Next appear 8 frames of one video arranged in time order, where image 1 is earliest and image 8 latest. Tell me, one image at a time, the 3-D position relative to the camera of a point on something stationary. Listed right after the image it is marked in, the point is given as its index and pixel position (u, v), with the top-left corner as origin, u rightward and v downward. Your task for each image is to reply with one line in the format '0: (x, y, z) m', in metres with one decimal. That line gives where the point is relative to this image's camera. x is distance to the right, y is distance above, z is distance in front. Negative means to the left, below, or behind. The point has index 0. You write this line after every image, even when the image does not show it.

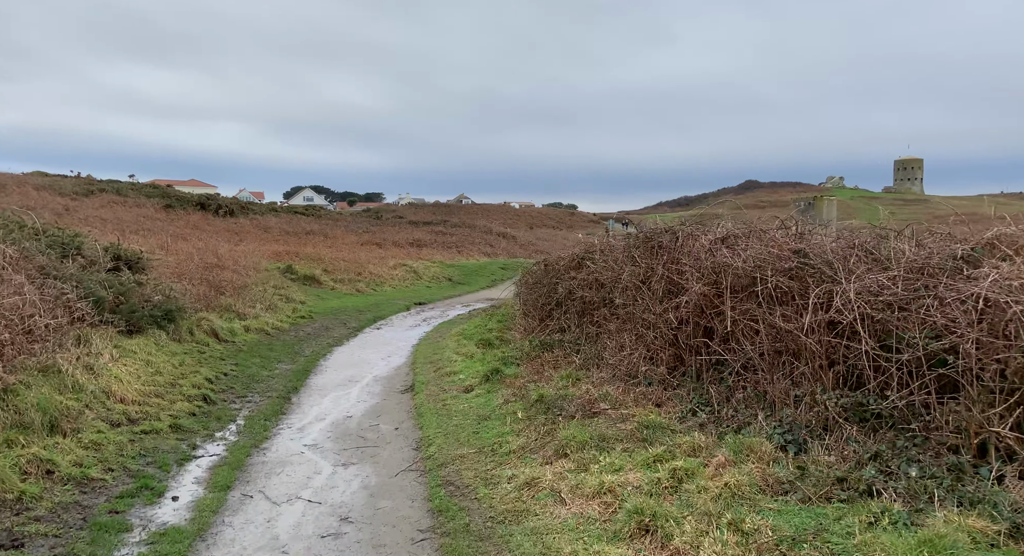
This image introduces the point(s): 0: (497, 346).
0: (-0.3, -1.4, +17.0) m
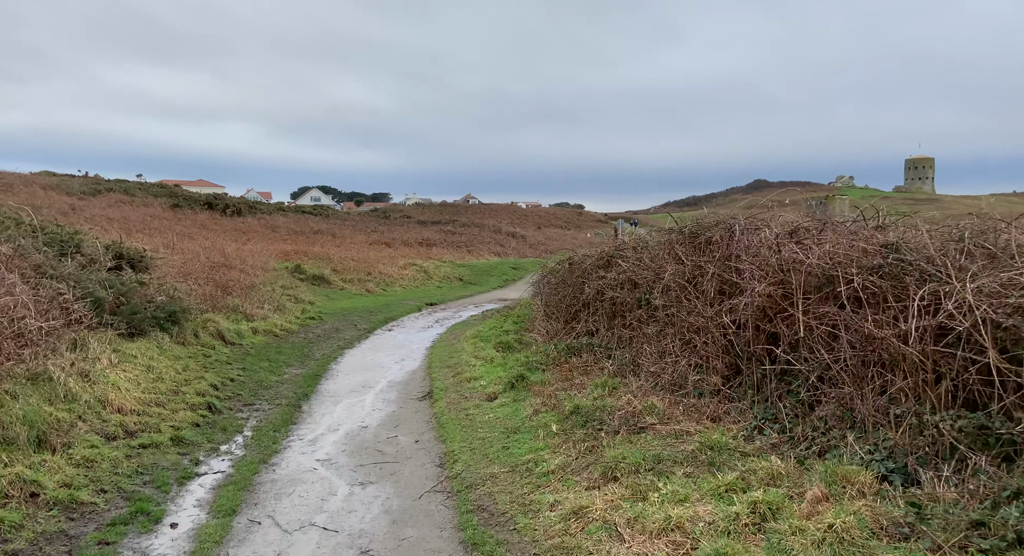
0: (+0.1, -1.4, +16.1) m
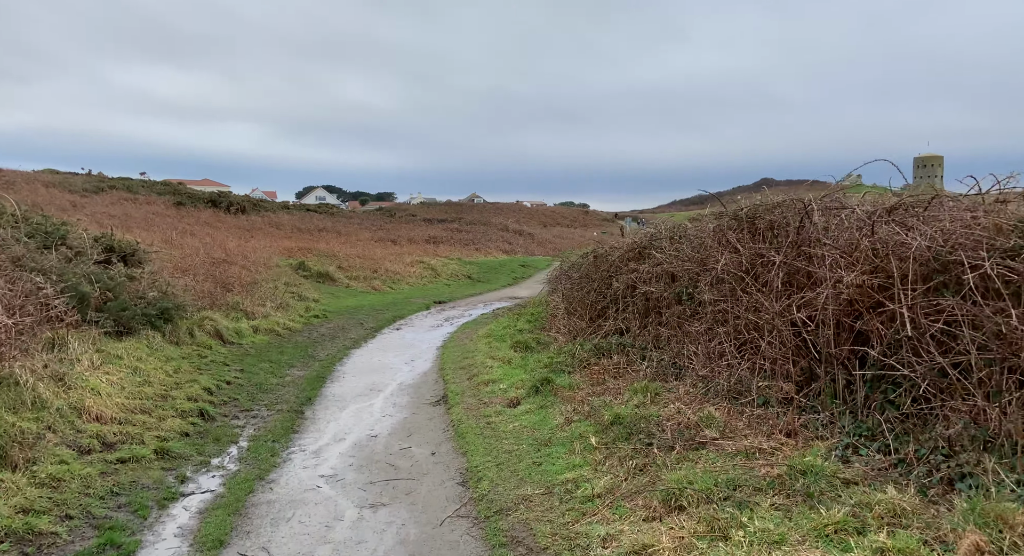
0: (+0.5, -1.3, +14.9) m
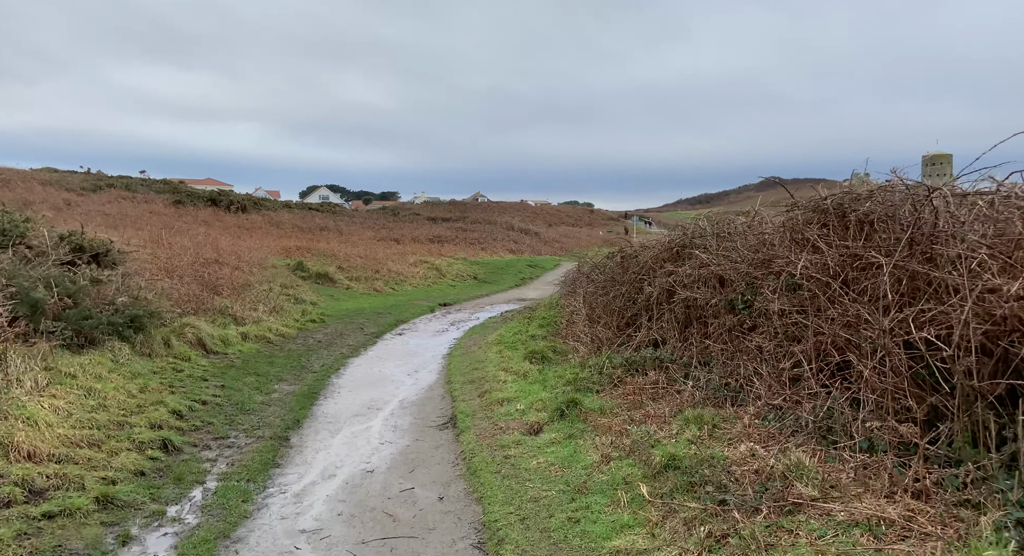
0: (+0.7, -1.3, +13.2) m
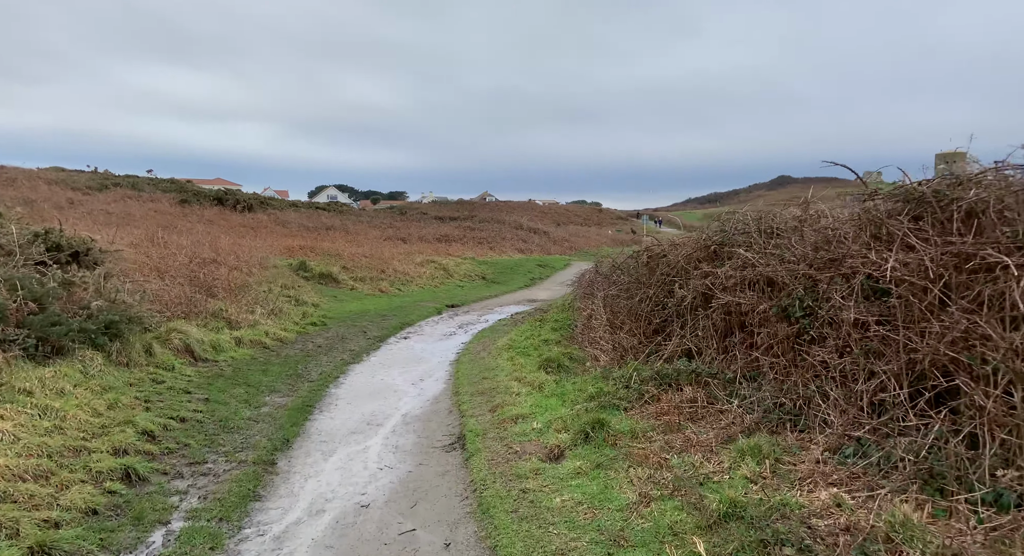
0: (+0.9, -1.4, +12.0) m
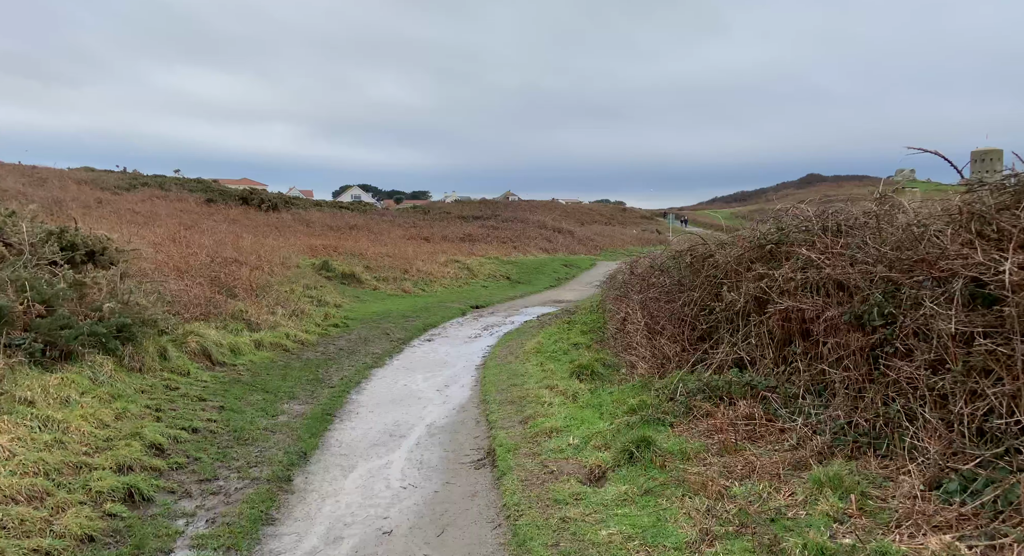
0: (+1.3, -1.4, +11.3) m
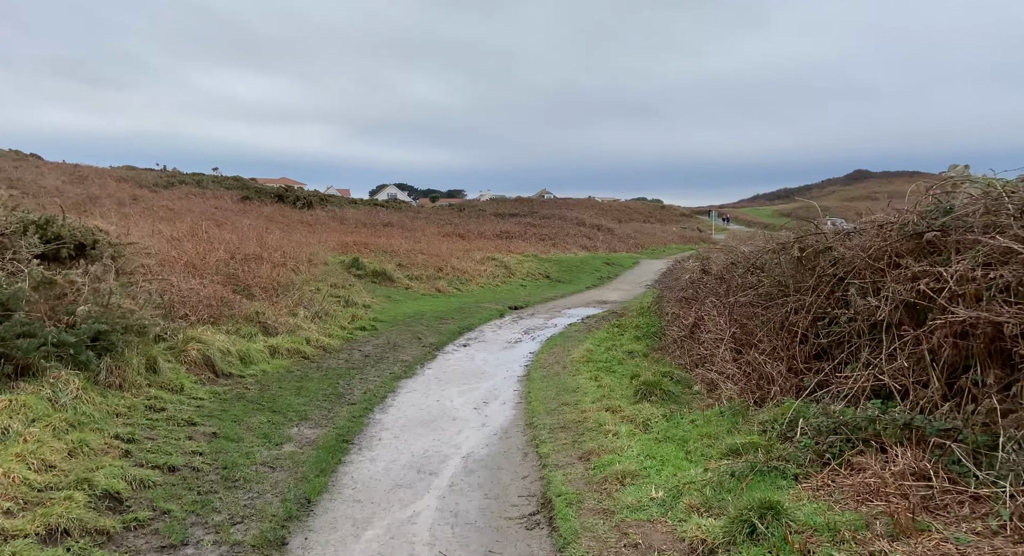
0: (+1.9, -1.4, +9.2) m
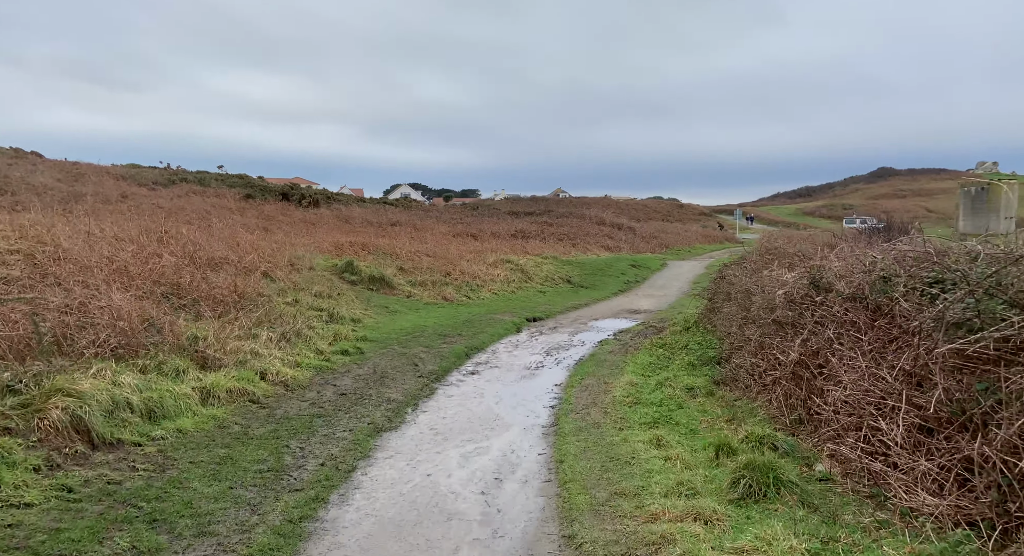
0: (+2.1, -1.6, +5.2) m
